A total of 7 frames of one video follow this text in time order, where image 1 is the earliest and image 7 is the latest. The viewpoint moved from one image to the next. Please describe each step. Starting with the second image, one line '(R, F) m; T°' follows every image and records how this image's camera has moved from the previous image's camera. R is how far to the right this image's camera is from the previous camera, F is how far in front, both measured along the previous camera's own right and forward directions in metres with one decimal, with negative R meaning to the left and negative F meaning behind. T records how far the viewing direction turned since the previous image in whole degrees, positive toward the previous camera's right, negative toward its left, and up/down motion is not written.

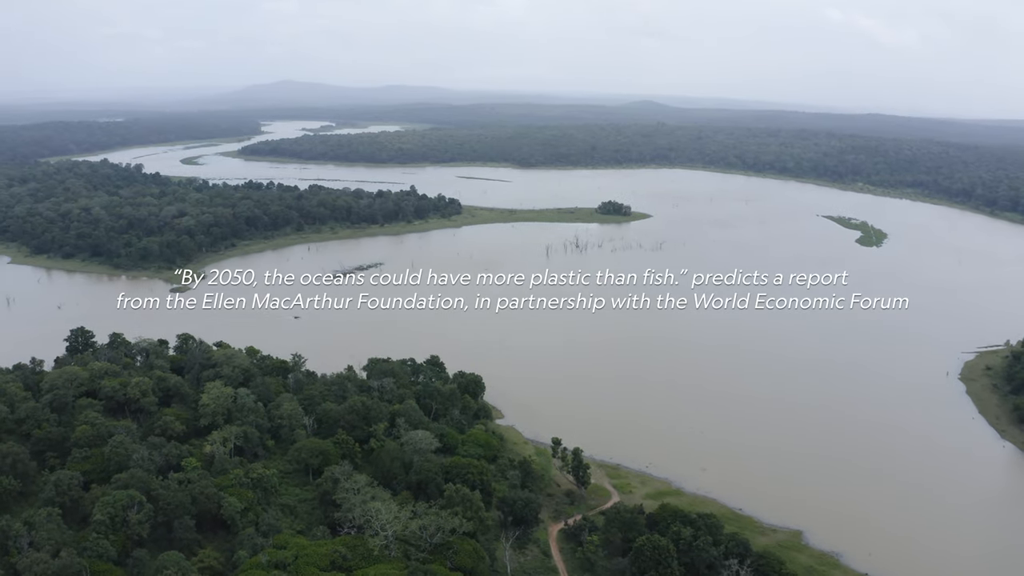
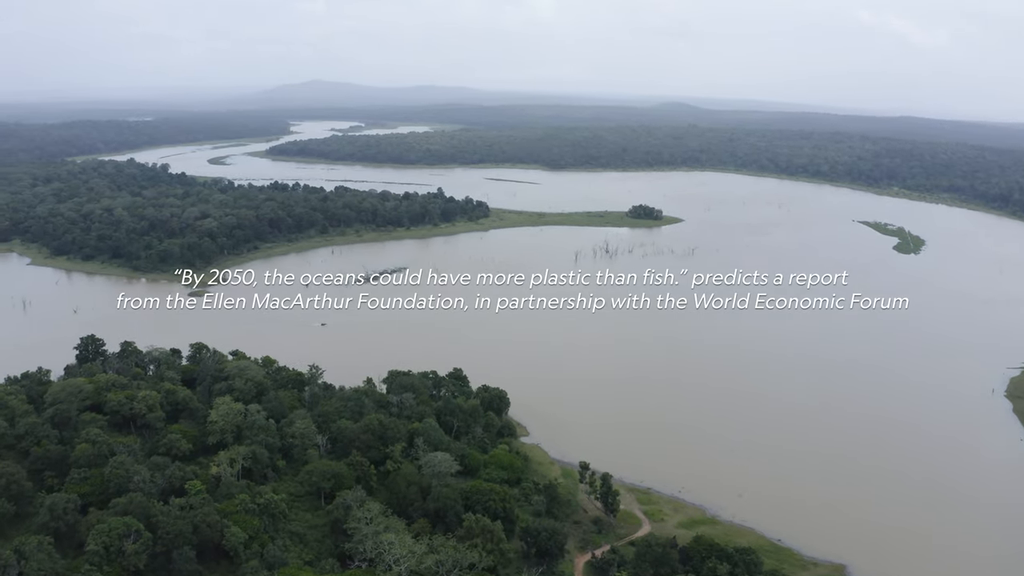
(0.0, +1.1) m; -2°
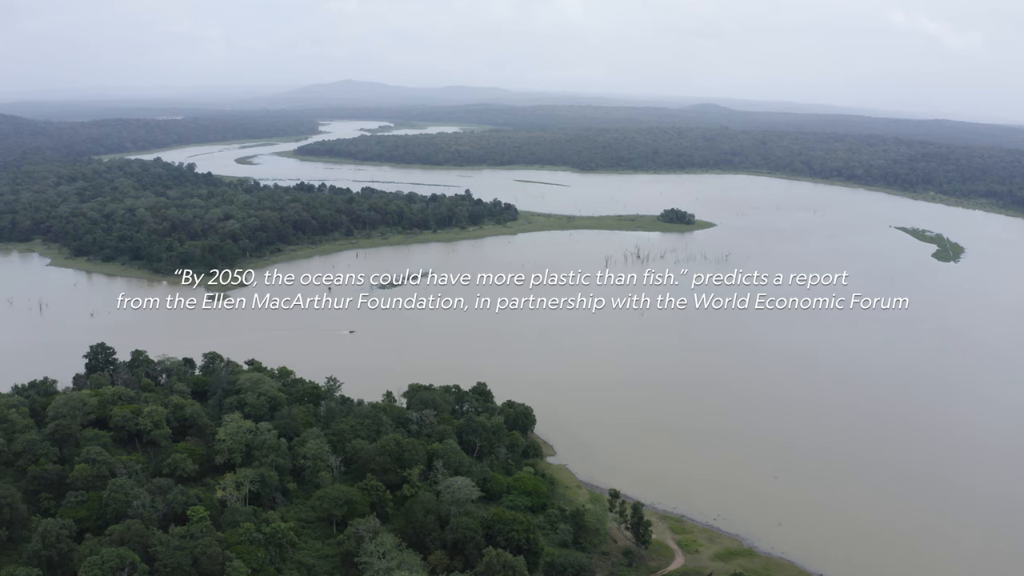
(0.0, +1.1) m; -2°
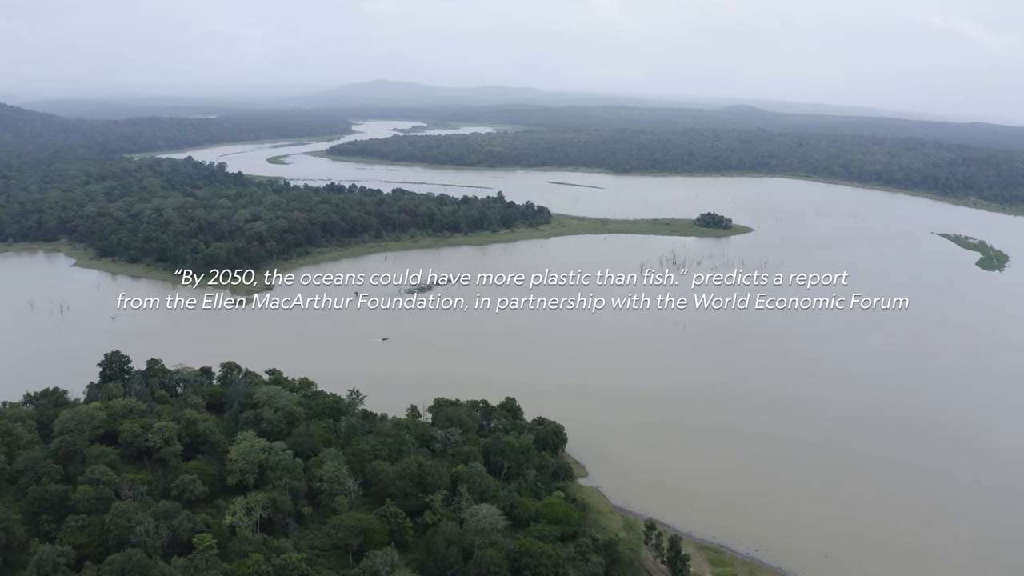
(-0.1, +1.1) m; -3°
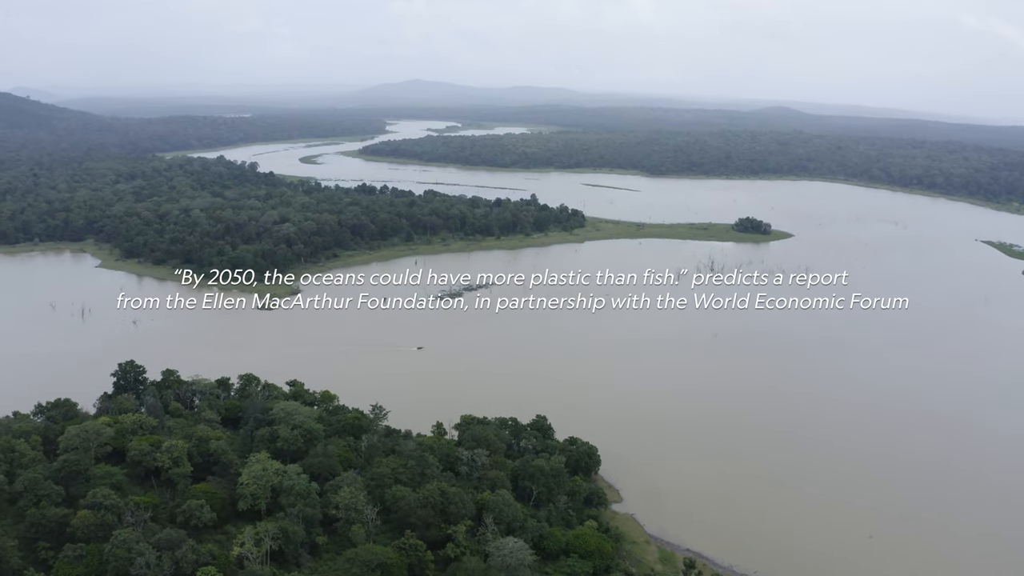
(0.0, +1.1) m; -3°
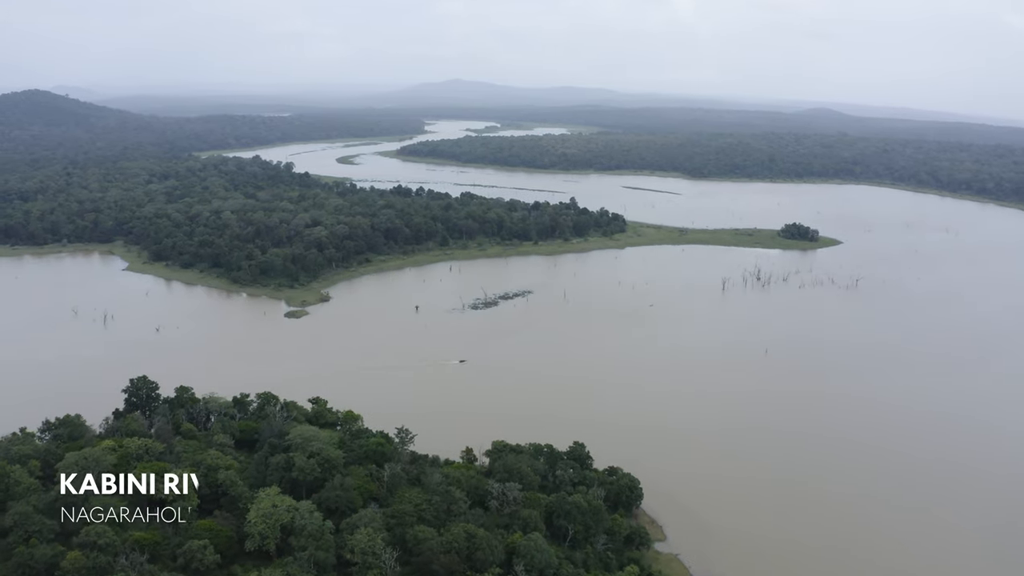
(0.0, +1.4) m; -3°
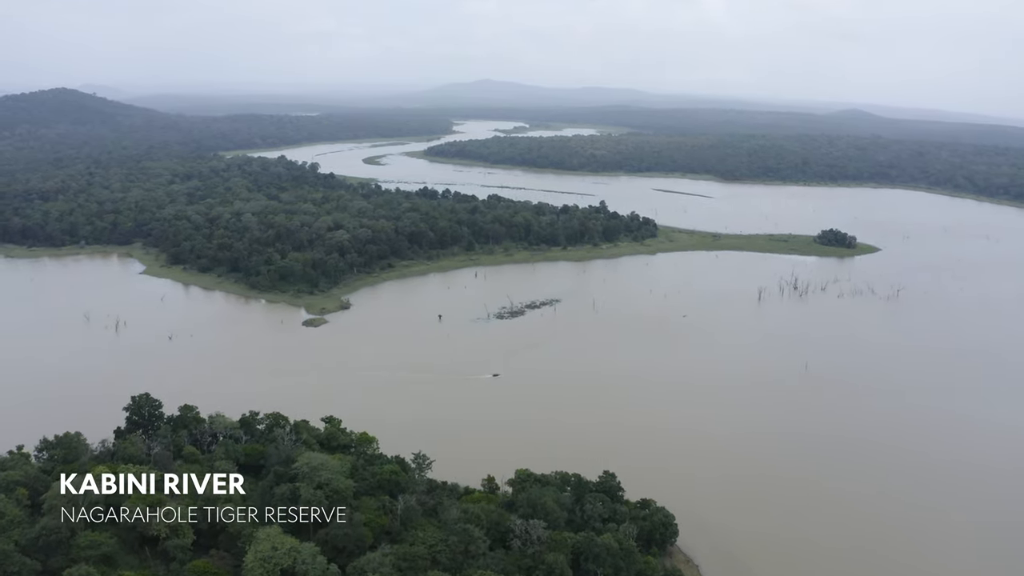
(0.0, +1.2) m; -2°
